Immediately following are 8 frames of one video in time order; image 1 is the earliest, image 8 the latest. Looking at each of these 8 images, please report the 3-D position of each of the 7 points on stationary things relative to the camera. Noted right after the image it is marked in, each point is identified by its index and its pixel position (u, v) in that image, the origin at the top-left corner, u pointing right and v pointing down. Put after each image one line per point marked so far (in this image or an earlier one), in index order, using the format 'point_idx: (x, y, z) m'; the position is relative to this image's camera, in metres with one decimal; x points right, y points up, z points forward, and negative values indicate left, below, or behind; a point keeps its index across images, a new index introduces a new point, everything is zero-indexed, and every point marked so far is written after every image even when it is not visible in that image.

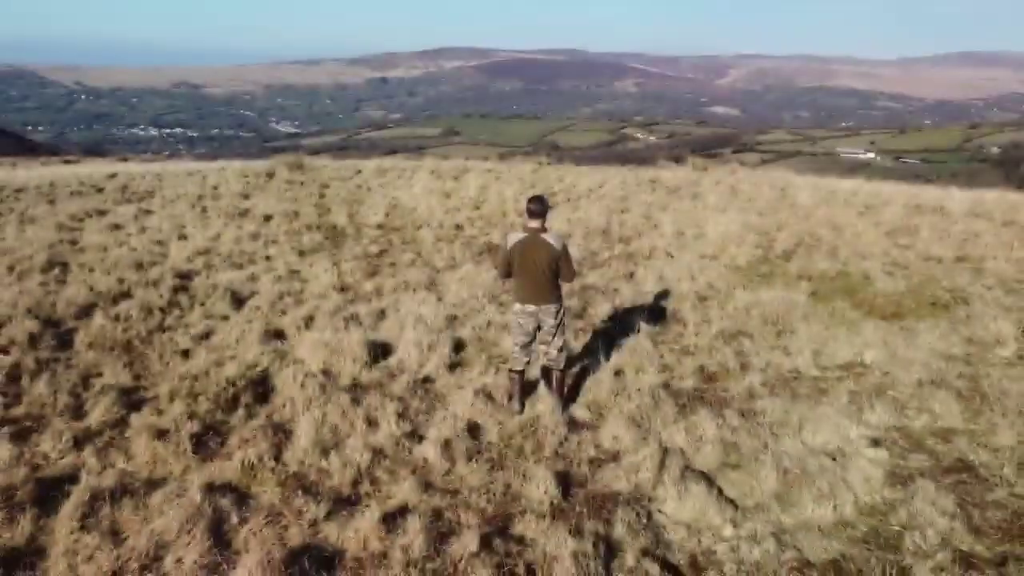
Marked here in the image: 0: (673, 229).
0: (+1.3, +0.5, +6.6) m
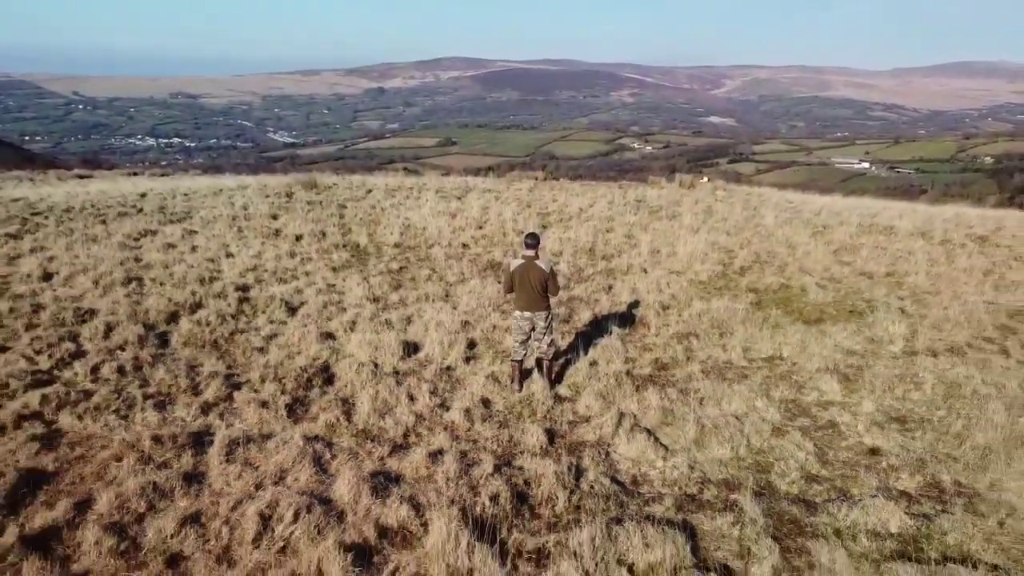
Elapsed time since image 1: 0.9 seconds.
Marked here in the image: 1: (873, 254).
0: (+1.3, +0.4, +7.6) m
1: (+3.3, +0.3, +7.5) m
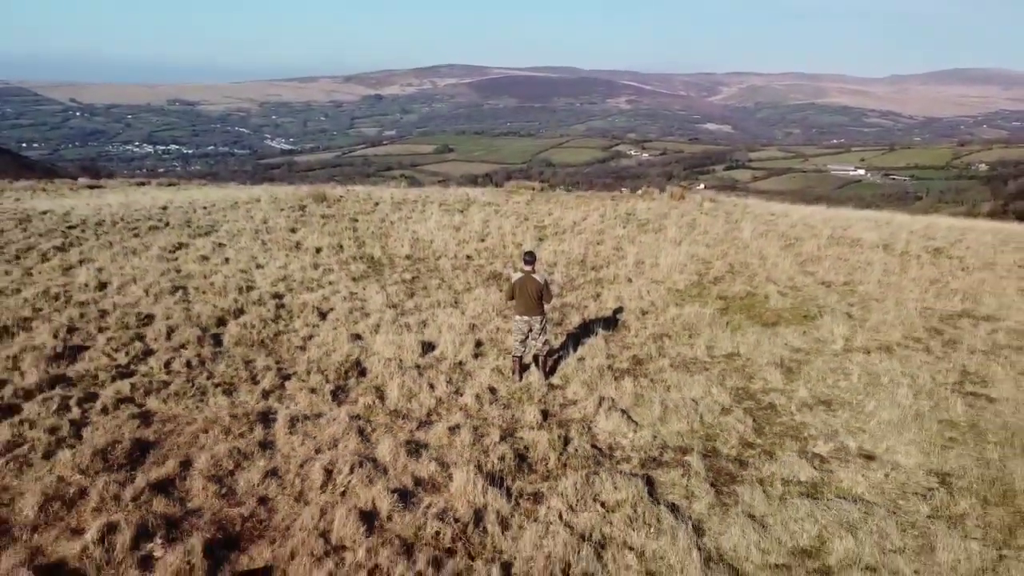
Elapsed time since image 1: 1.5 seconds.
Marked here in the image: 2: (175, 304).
0: (+1.3, +0.3, +8.5) m
1: (+3.3, +0.3, +8.3) m
2: (-2.7, -0.1, +6.5) m
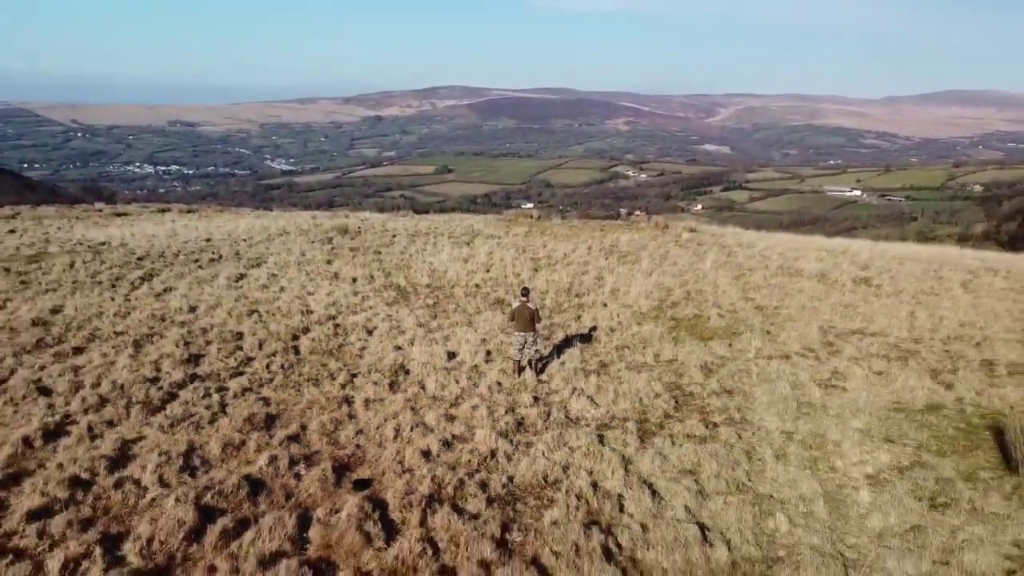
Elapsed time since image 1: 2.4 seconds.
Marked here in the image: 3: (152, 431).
0: (+1.3, 0.0, +10.5) m
1: (+3.3, 0.0, +10.3) m
2: (-2.7, -0.4, +8.5) m
3: (-2.5, -1.0, +5.5) m
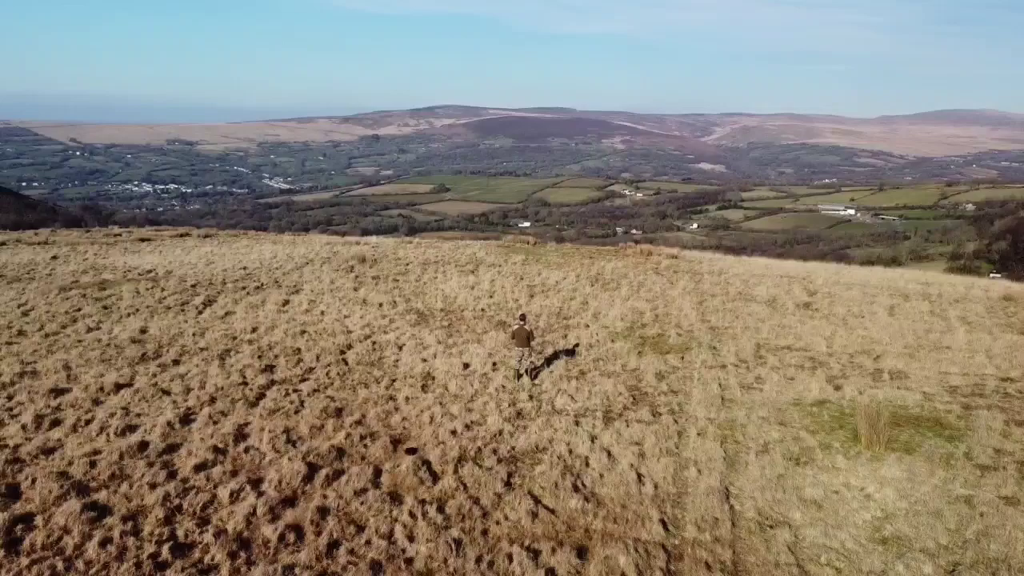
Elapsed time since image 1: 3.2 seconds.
0: (+1.3, -0.4, +12.7) m
1: (+3.3, -0.4, +12.6) m
2: (-2.7, -0.7, +10.7) m
3: (-2.4, -1.2, +7.7) m
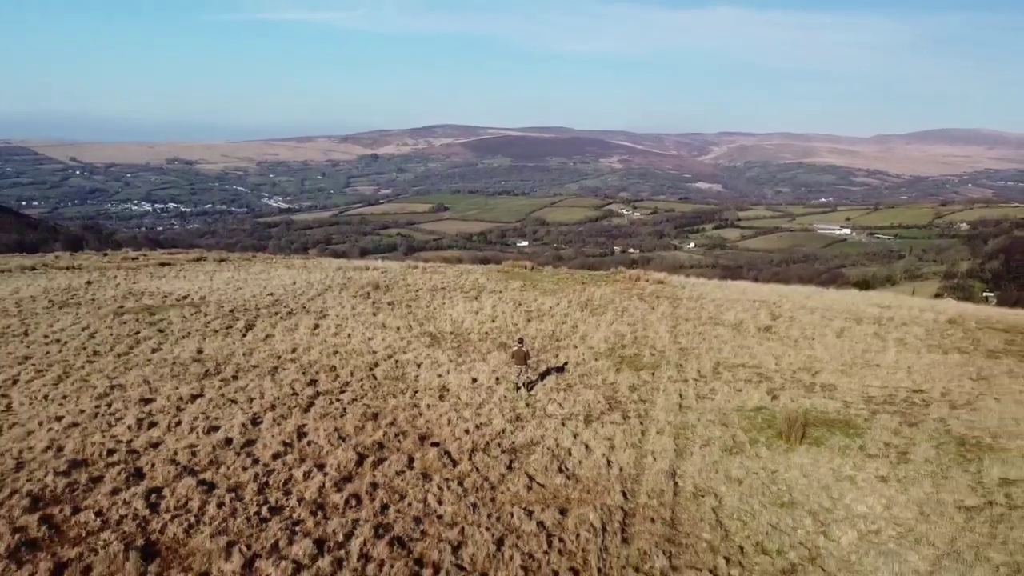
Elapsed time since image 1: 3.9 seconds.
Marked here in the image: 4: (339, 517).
0: (+1.2, -0.8, +14.8) m
1: (+3.3, -0.9, +14.6) m
2: (-2.7, -1.1, +12.8) m
3: (-2.4, -1.6, +9.7) m
4: (-1.5, -2.0, +7.0) m
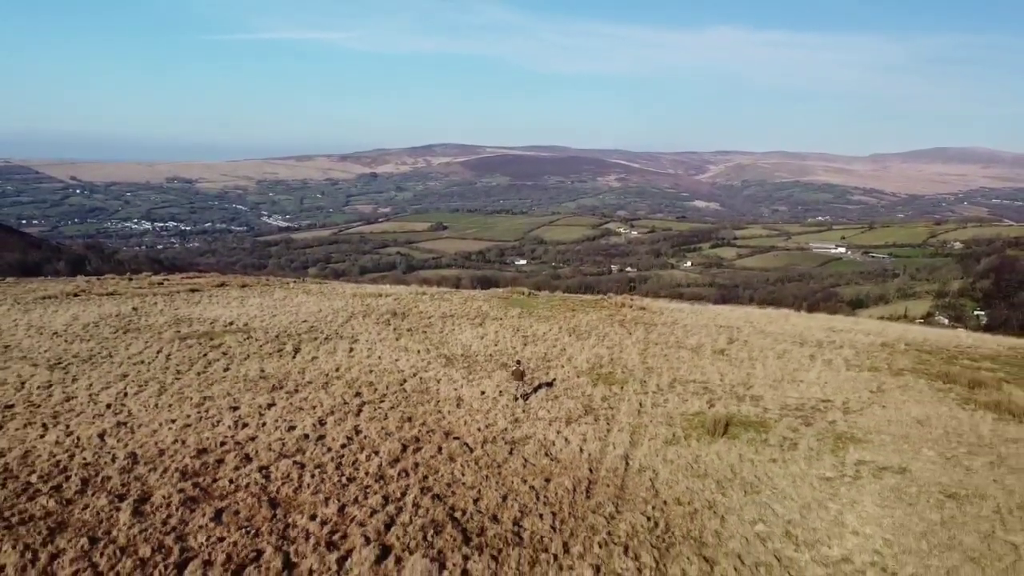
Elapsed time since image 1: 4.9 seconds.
0: (+1.2, -1.5, +18.2) m
1: (+3.3, -1.6, +18.0) m
2: (-2.7, -1.8, +16.1) m
3: (-2.4, -2.2, +13.1) m
4: (-1.5, -2.5, +10.4) m
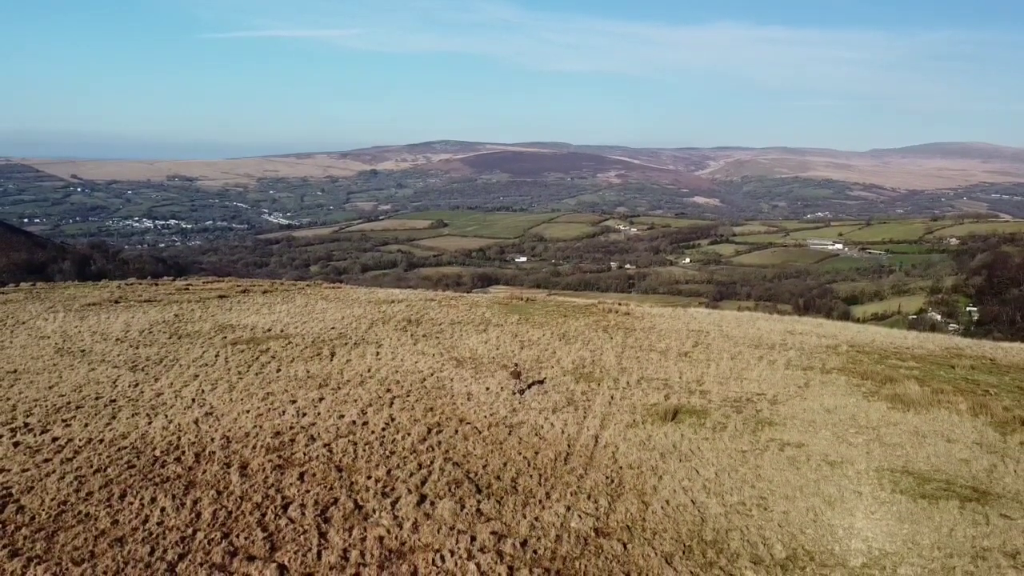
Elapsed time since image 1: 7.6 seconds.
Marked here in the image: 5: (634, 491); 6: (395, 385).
0: (+1.2, -1.9, +22.0) m
1: (+3.3, -1.9, +21.9) m
2: (-2.7, -2.2, +20.0) m
3: (-2.5, -2.6, +16.9) m
4: (-1.5, -3.0, +14.2) m
5: (+1.9, -3.2, +12.8) m
6: (-2.8, -2.3, +19.1) m
